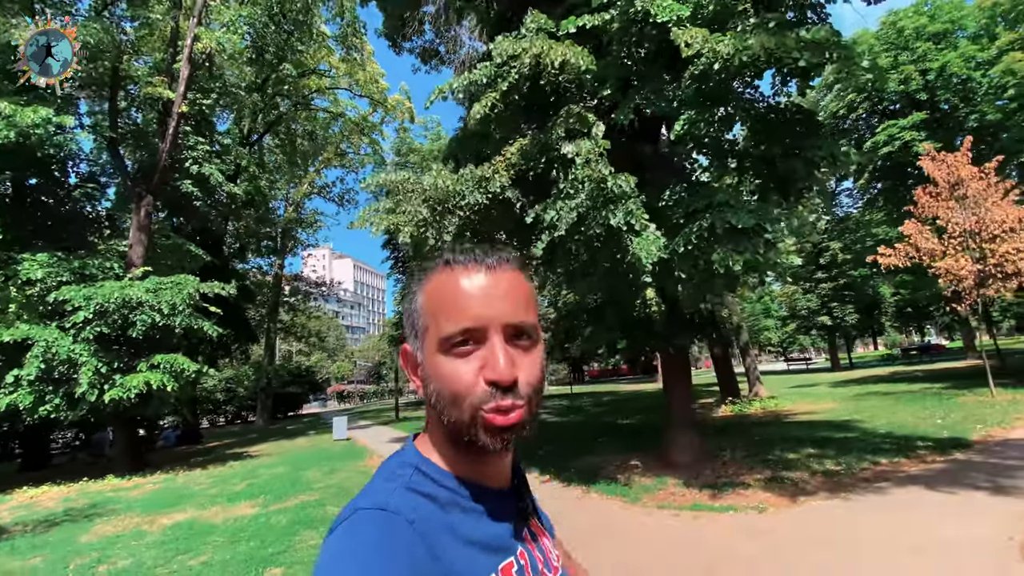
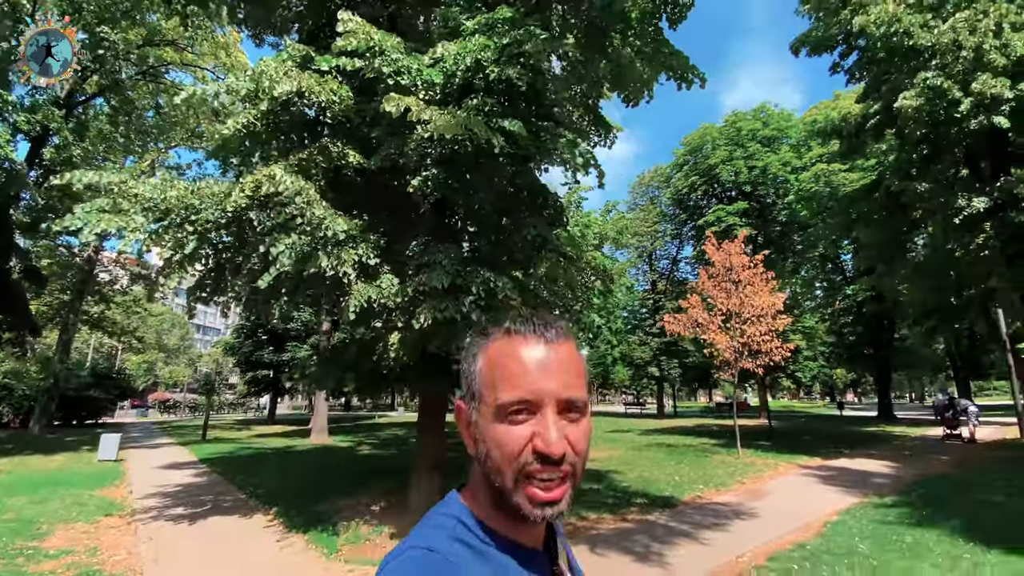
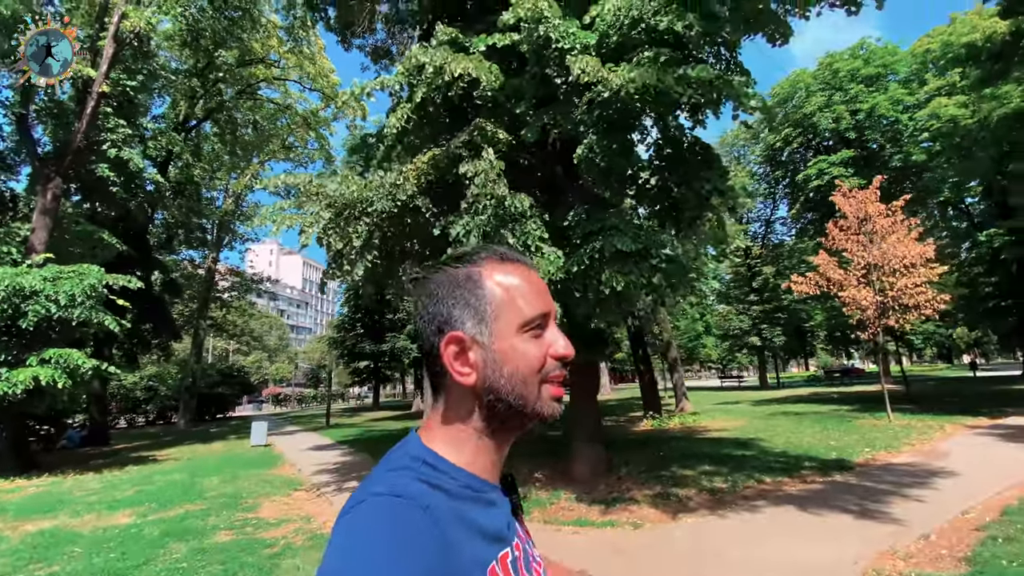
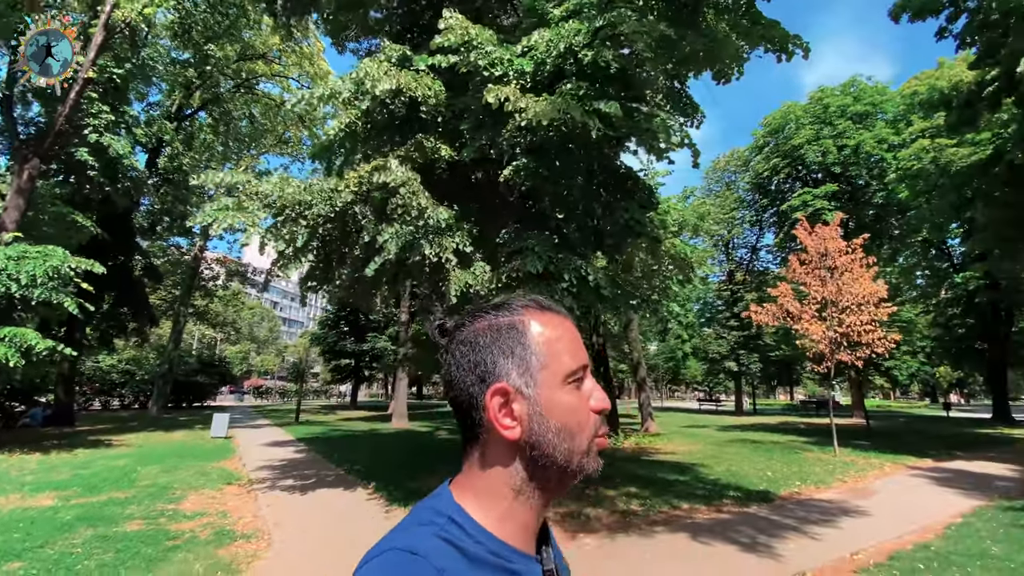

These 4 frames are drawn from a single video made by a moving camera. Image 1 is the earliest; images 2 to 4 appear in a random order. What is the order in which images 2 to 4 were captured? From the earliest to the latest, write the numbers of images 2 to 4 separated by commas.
3, 4, 2
